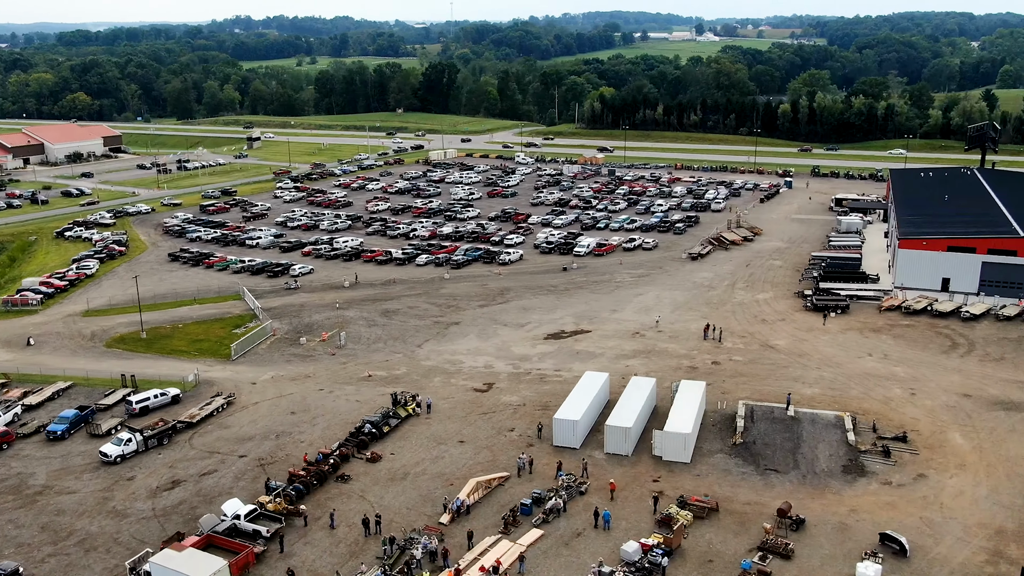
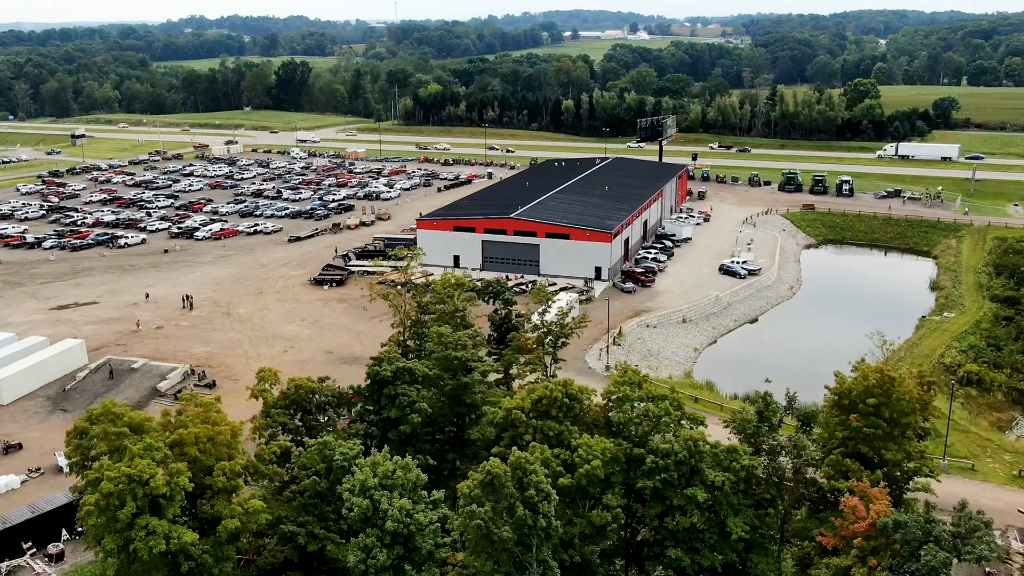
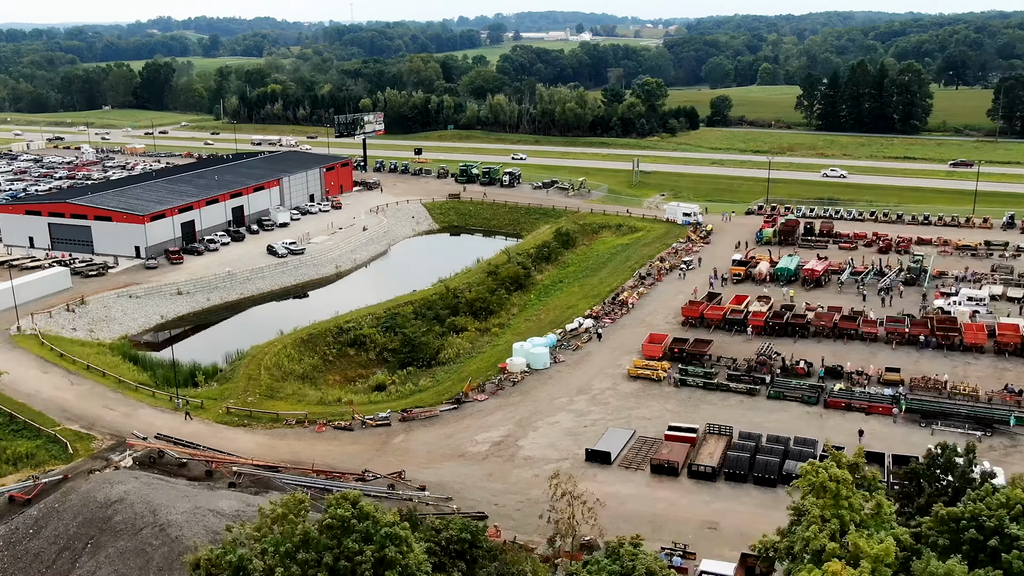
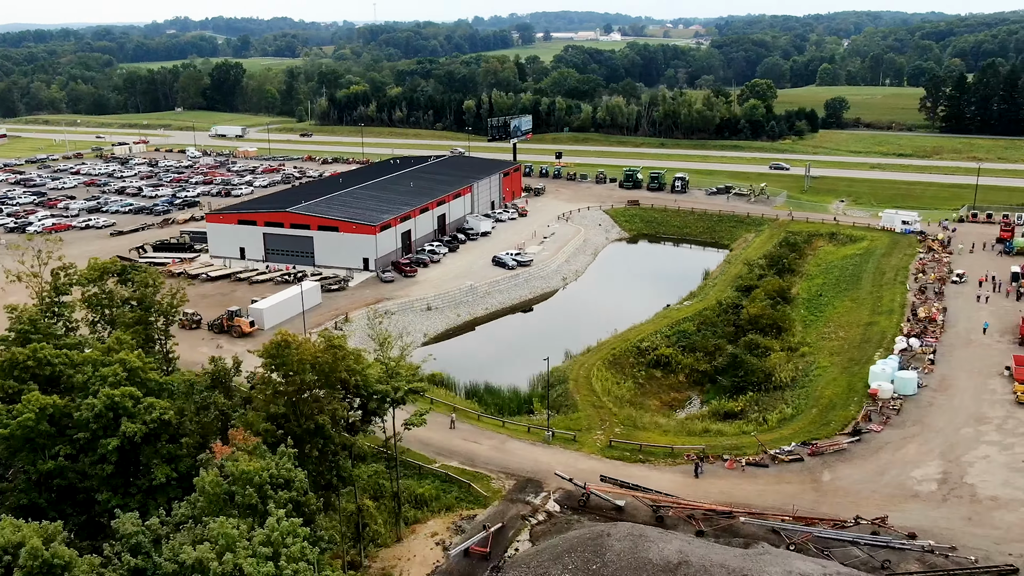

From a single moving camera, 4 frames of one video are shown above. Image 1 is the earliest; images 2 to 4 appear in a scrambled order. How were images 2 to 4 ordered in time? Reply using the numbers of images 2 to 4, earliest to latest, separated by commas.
2, 4, 3
